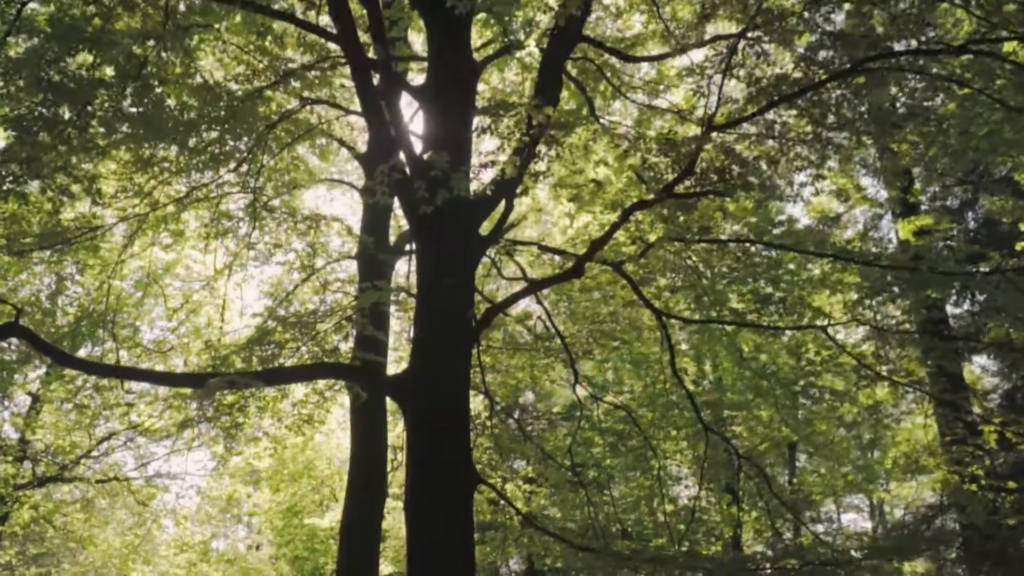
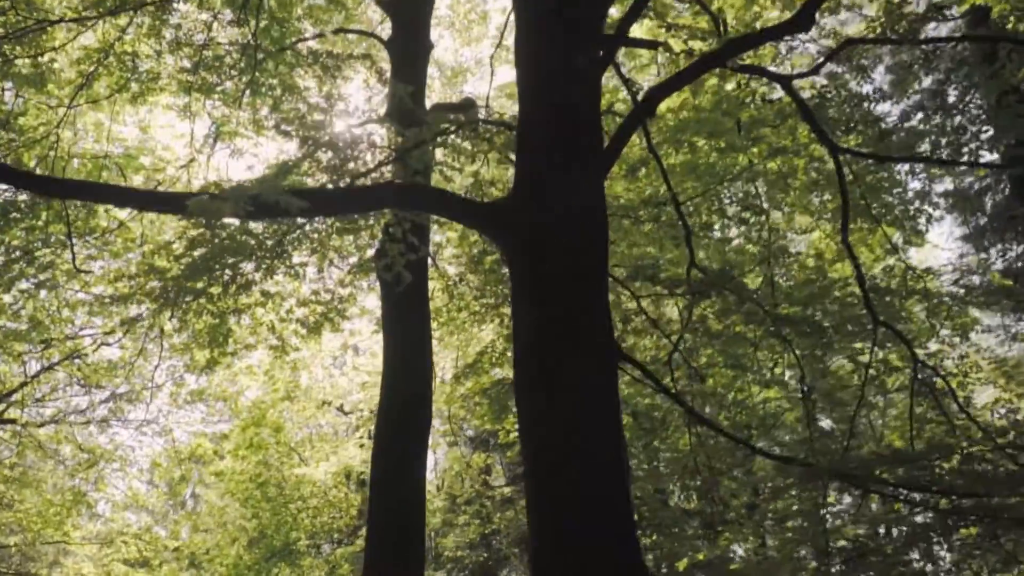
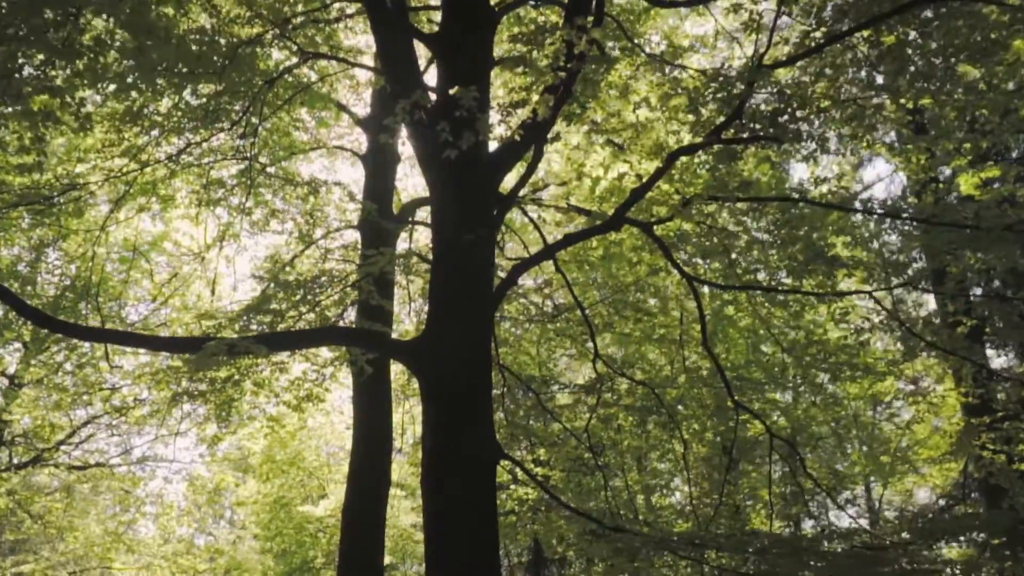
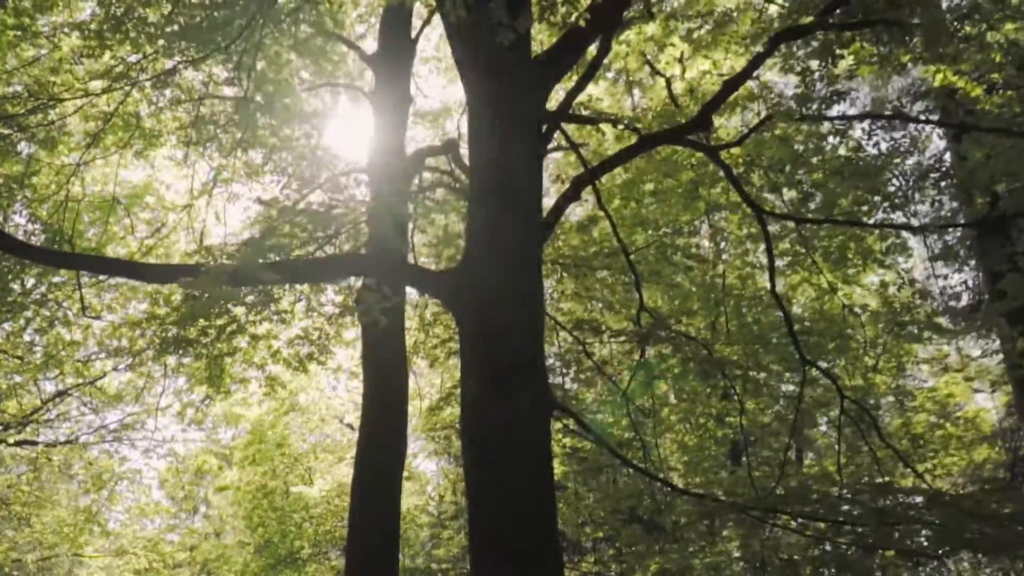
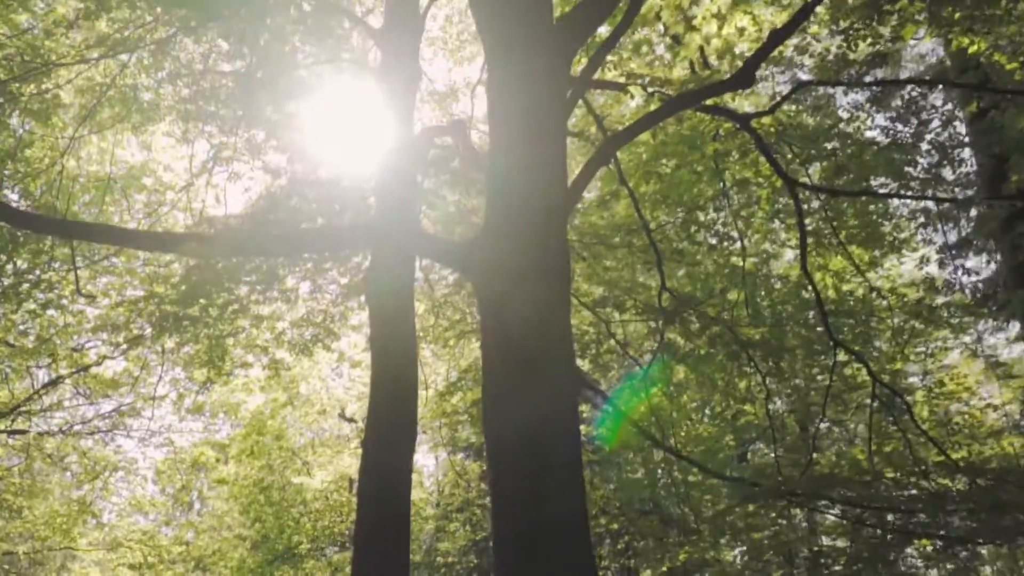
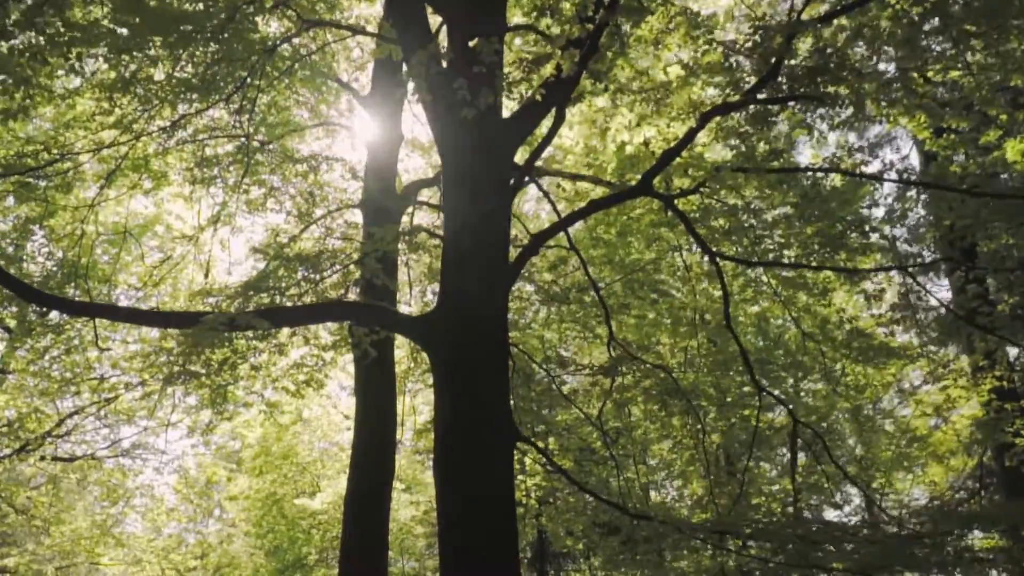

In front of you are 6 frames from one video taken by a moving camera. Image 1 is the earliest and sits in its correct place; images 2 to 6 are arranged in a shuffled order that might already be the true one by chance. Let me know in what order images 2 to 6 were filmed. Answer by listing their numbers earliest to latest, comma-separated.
3, 6, 4, 5, 2
